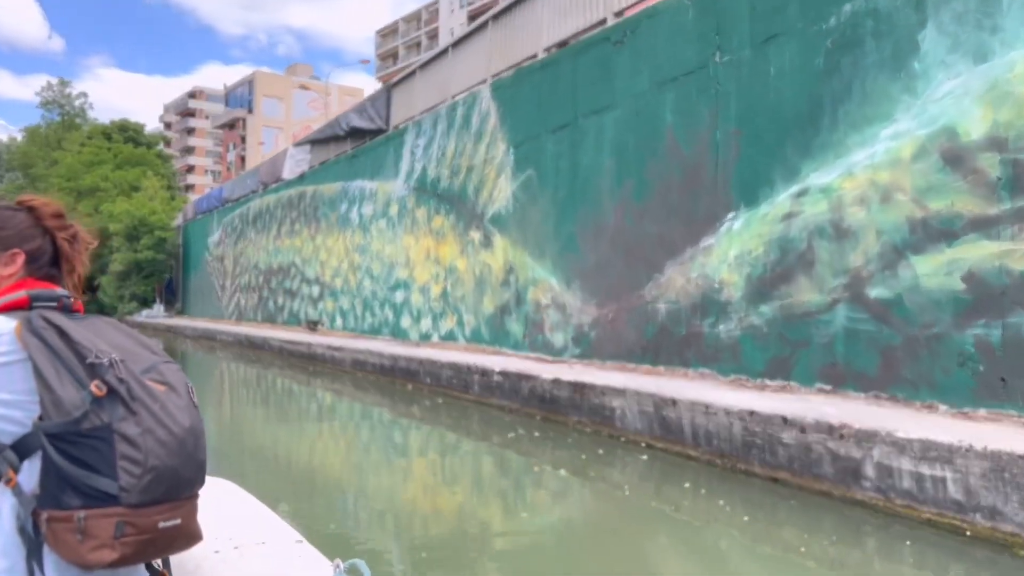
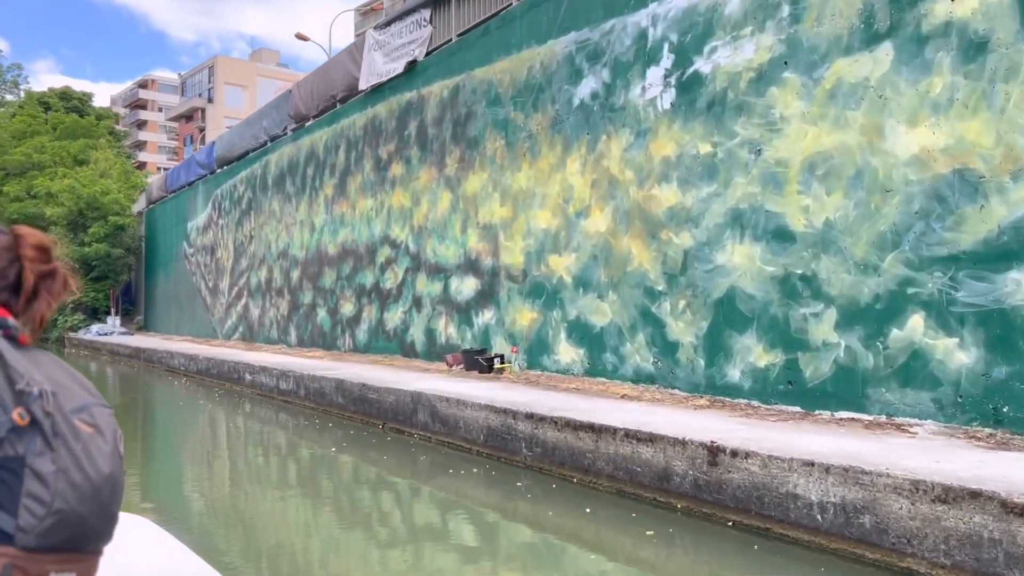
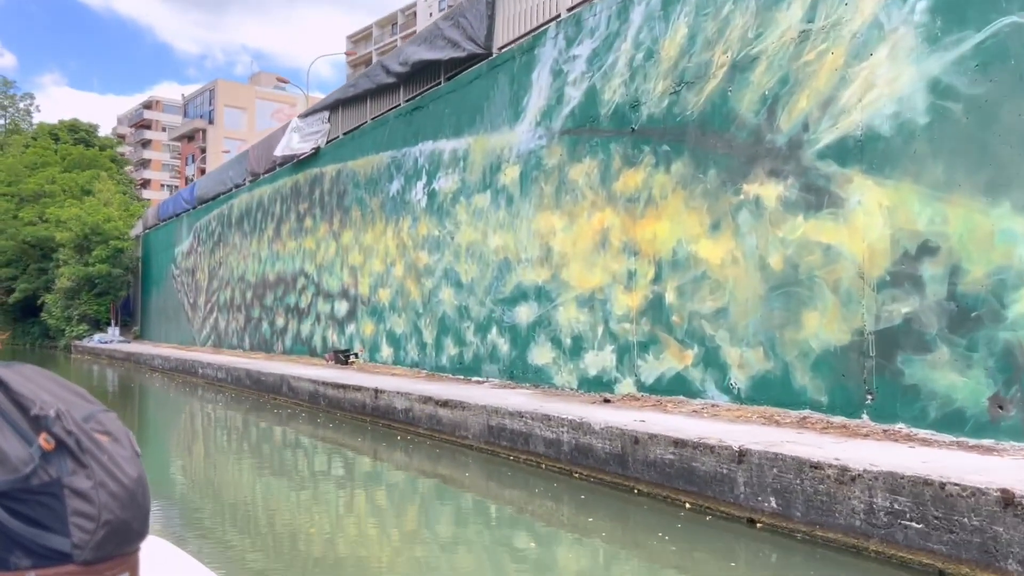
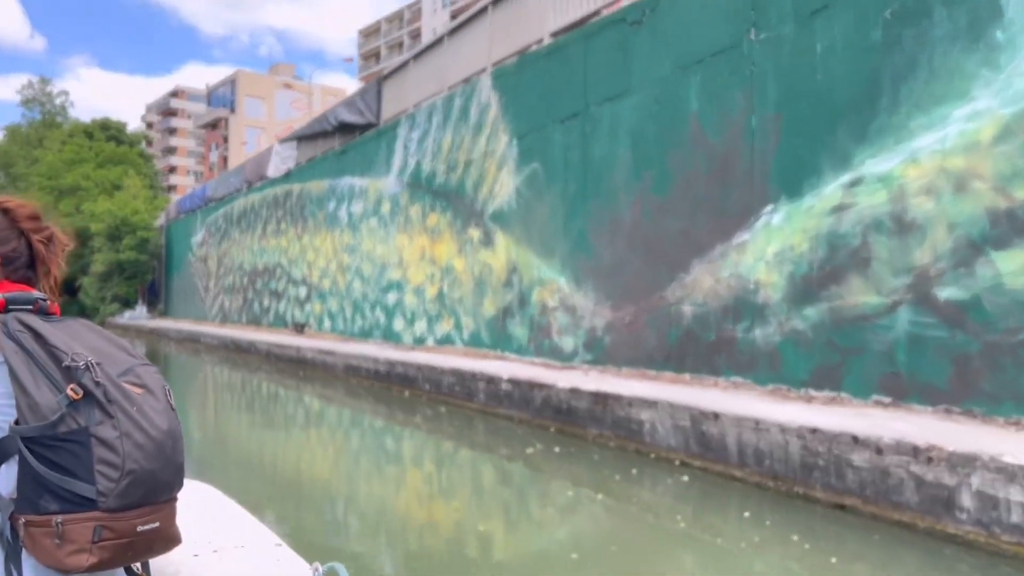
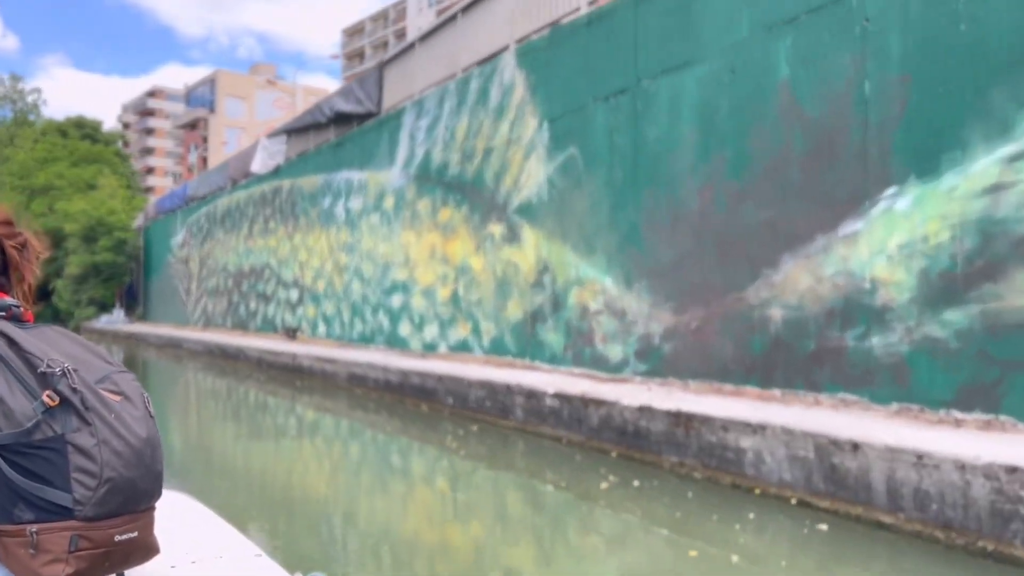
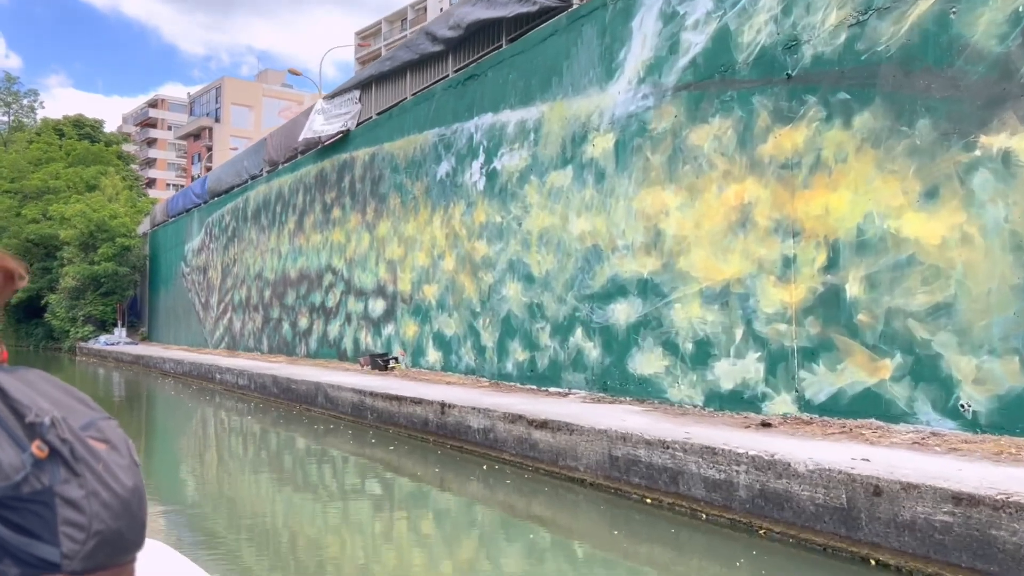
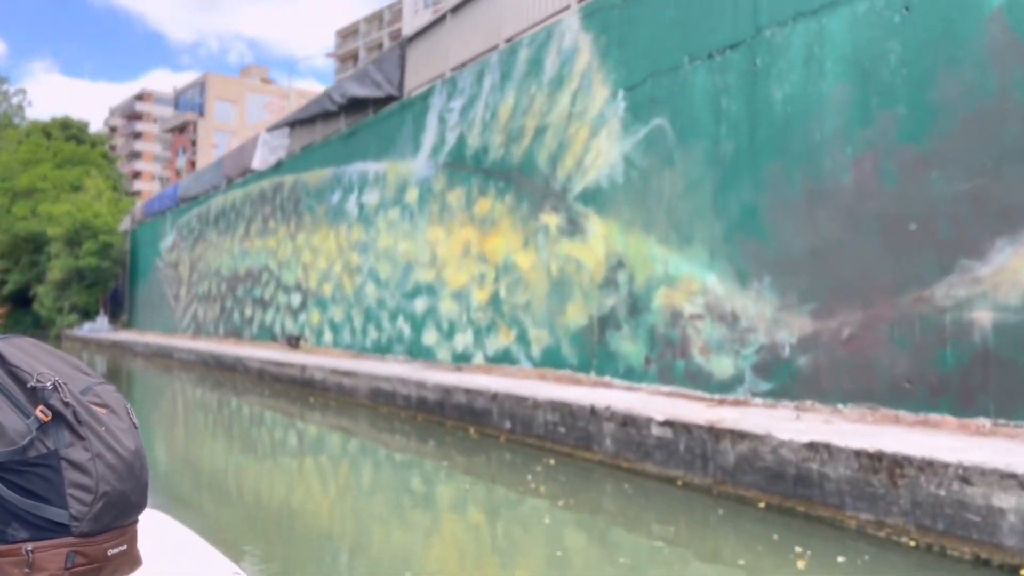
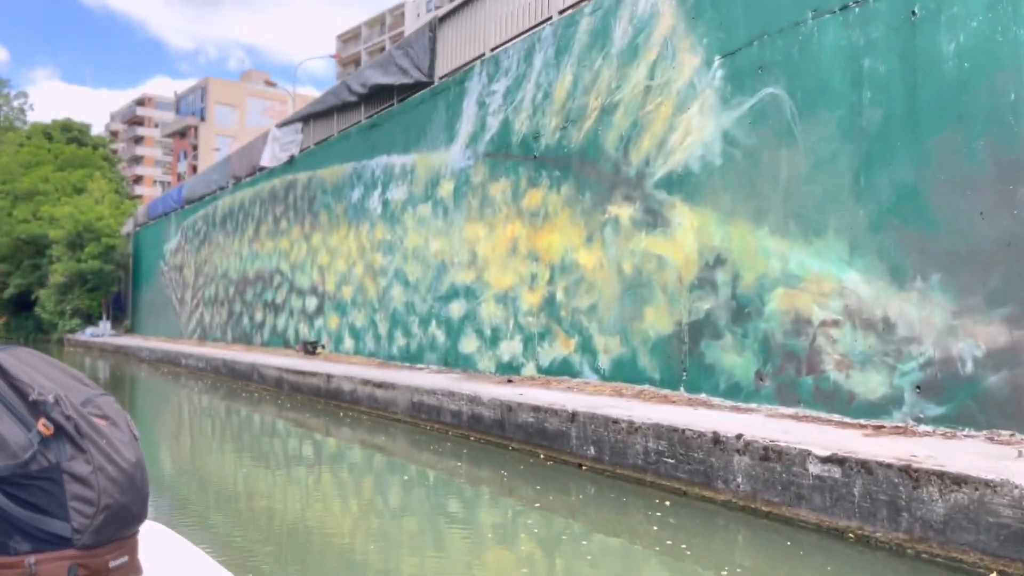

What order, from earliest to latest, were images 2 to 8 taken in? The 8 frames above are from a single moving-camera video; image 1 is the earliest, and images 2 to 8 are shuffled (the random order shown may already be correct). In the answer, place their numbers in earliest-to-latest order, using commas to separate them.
4, 5, 7, 8, 3, 6, 2
